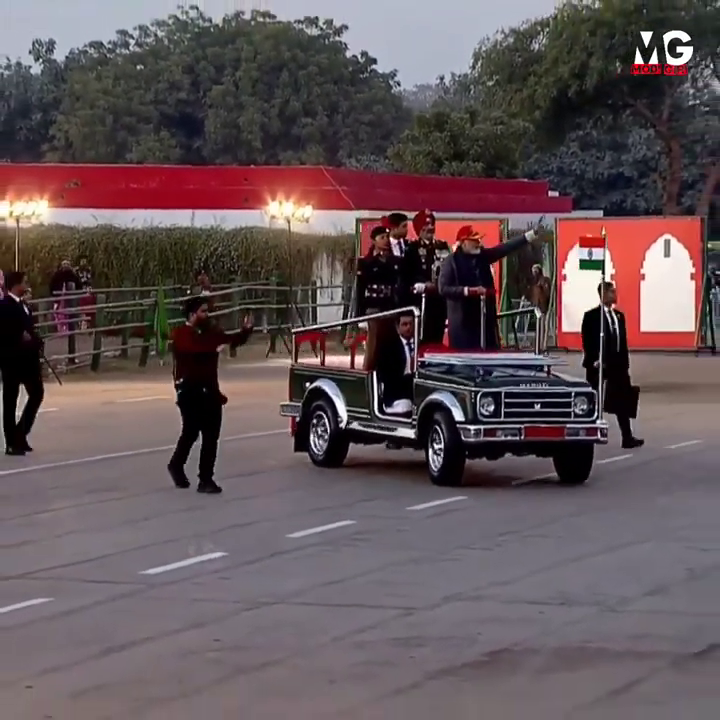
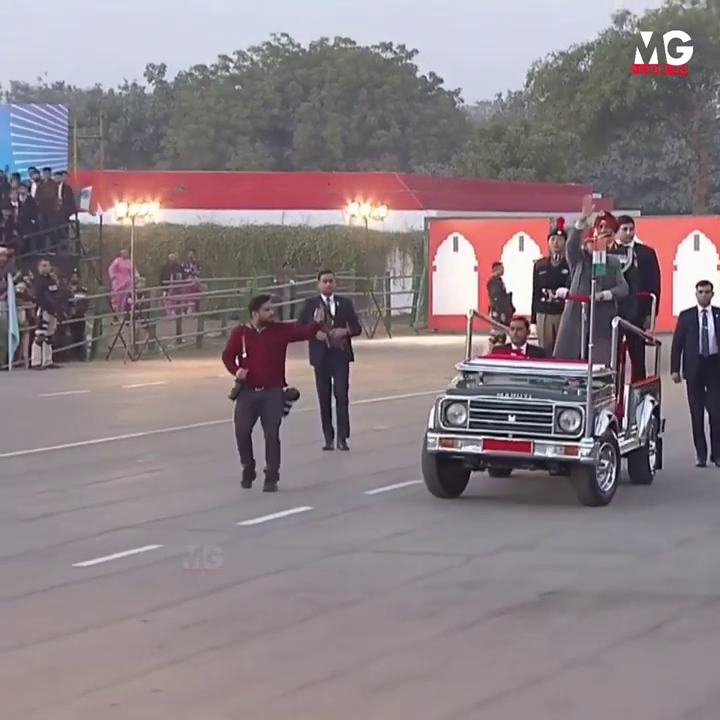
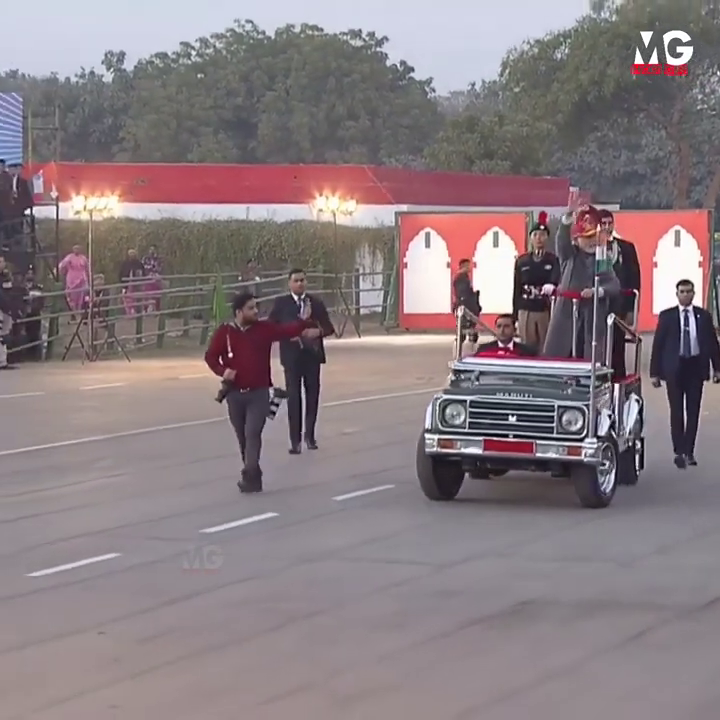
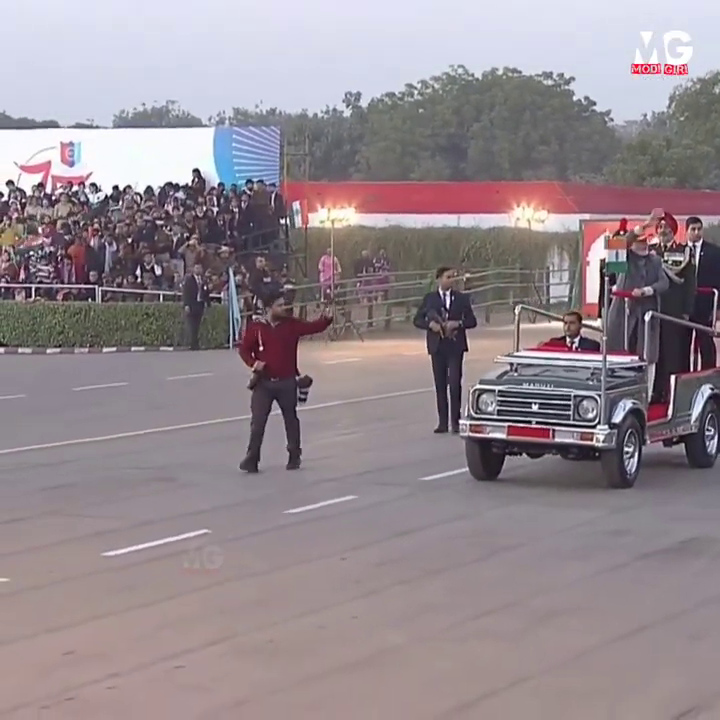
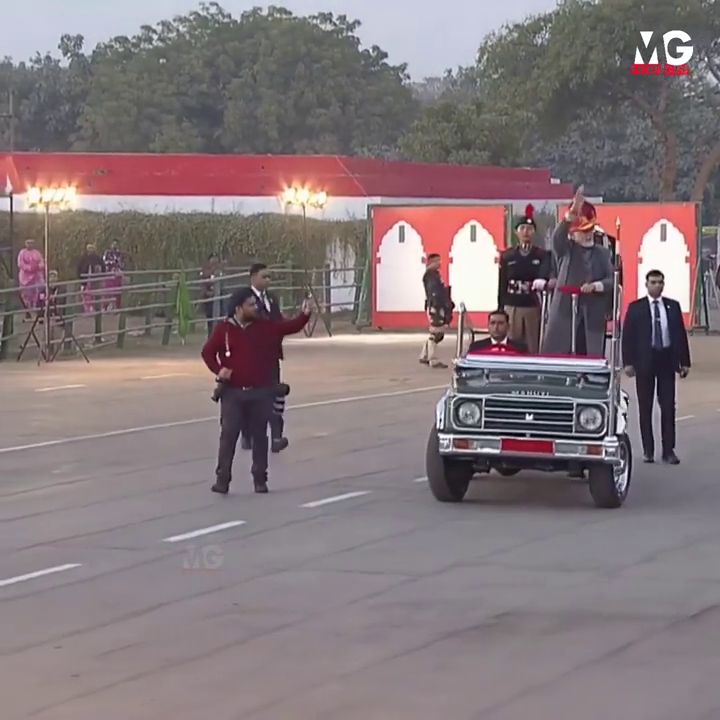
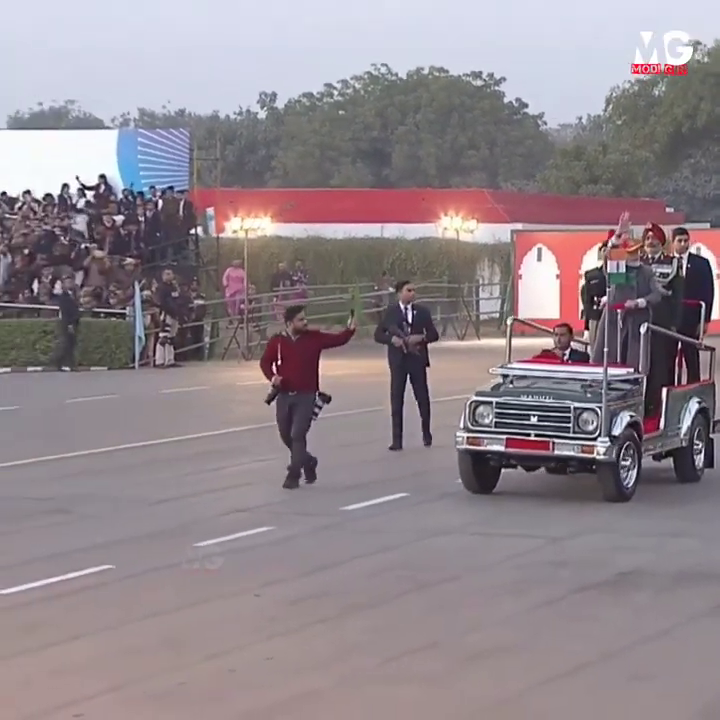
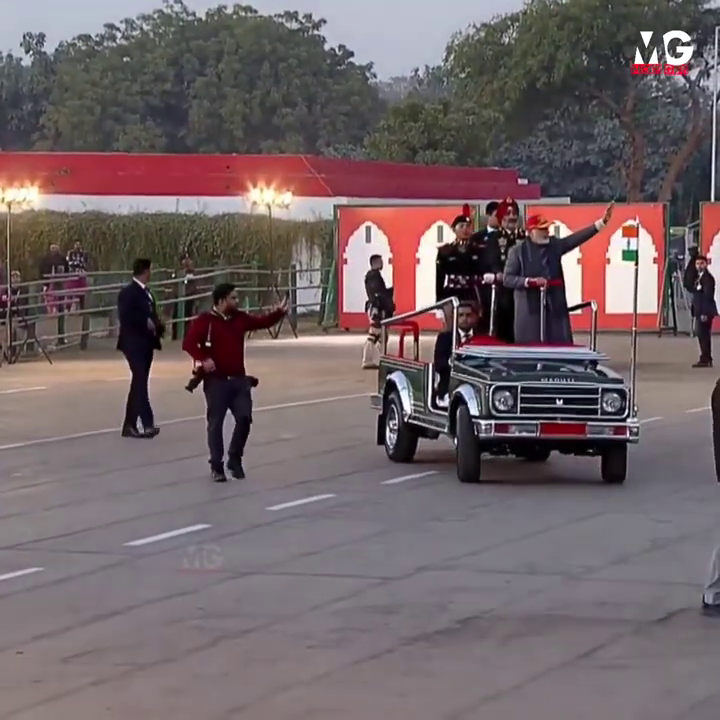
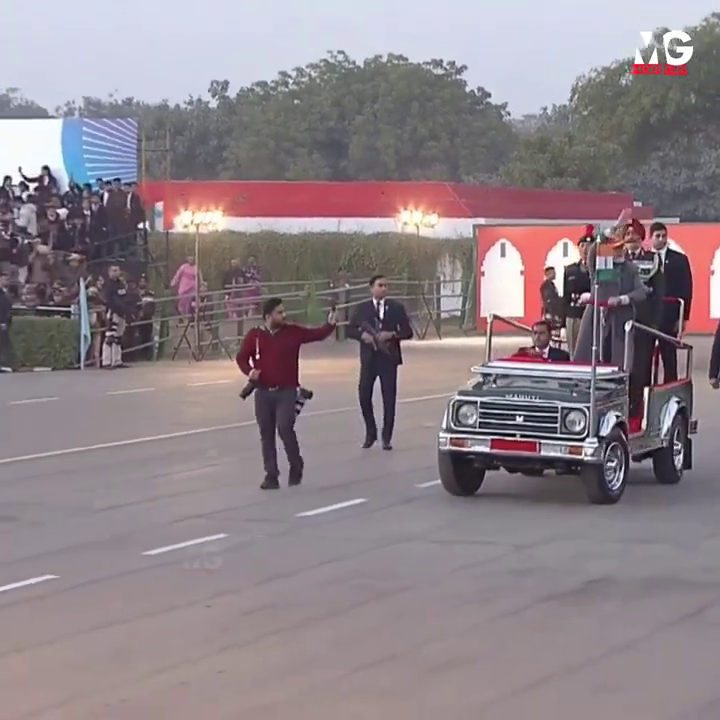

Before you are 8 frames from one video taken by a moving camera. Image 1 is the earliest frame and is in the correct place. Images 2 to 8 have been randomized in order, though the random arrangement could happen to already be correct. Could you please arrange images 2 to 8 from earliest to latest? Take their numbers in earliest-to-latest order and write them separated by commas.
7, 5, 3, 2, 8, 6, 4
